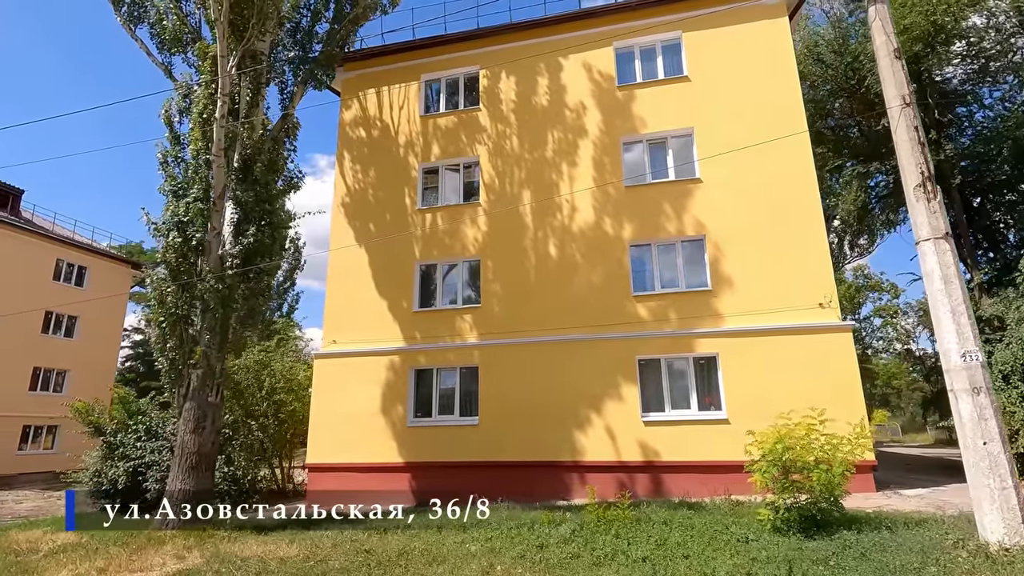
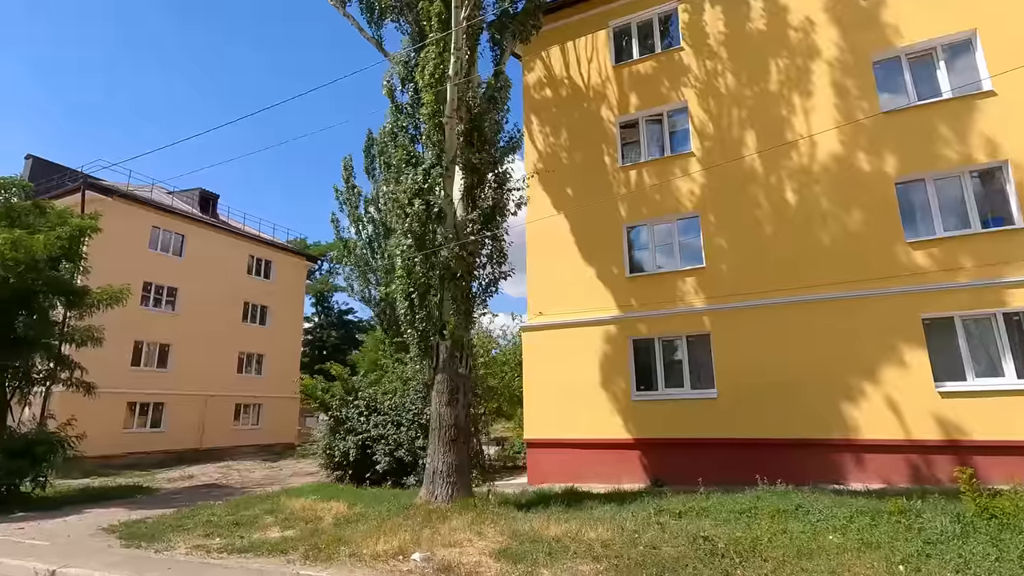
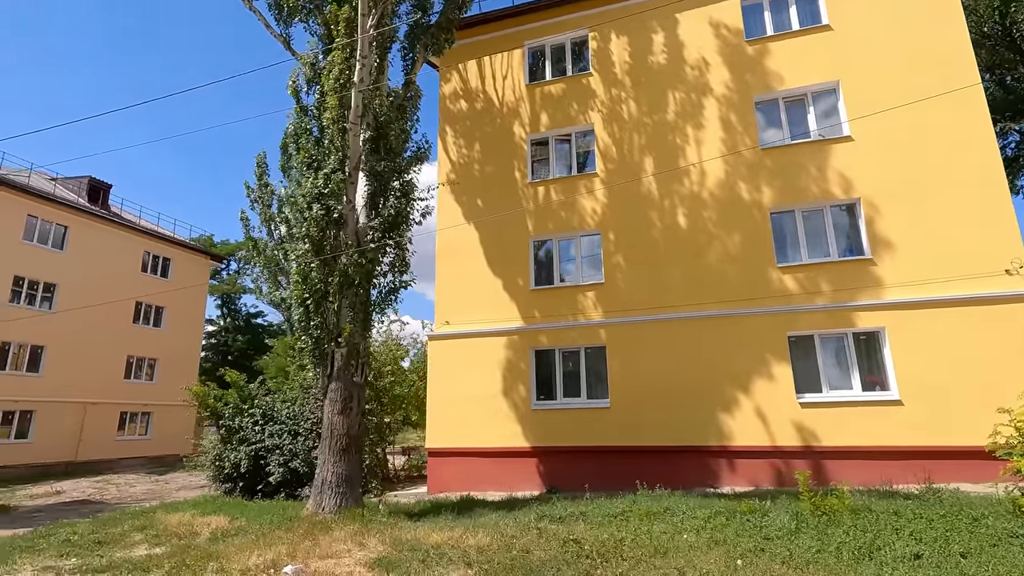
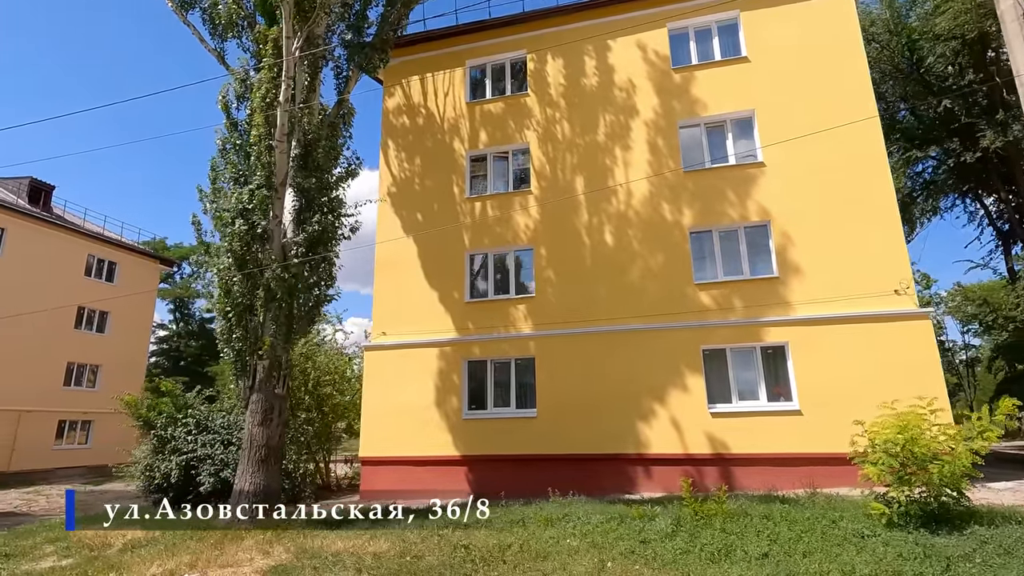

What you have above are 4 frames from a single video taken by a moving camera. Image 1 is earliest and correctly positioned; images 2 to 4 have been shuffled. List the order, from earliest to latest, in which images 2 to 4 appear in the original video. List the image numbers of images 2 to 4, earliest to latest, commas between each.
4, 3, 2
